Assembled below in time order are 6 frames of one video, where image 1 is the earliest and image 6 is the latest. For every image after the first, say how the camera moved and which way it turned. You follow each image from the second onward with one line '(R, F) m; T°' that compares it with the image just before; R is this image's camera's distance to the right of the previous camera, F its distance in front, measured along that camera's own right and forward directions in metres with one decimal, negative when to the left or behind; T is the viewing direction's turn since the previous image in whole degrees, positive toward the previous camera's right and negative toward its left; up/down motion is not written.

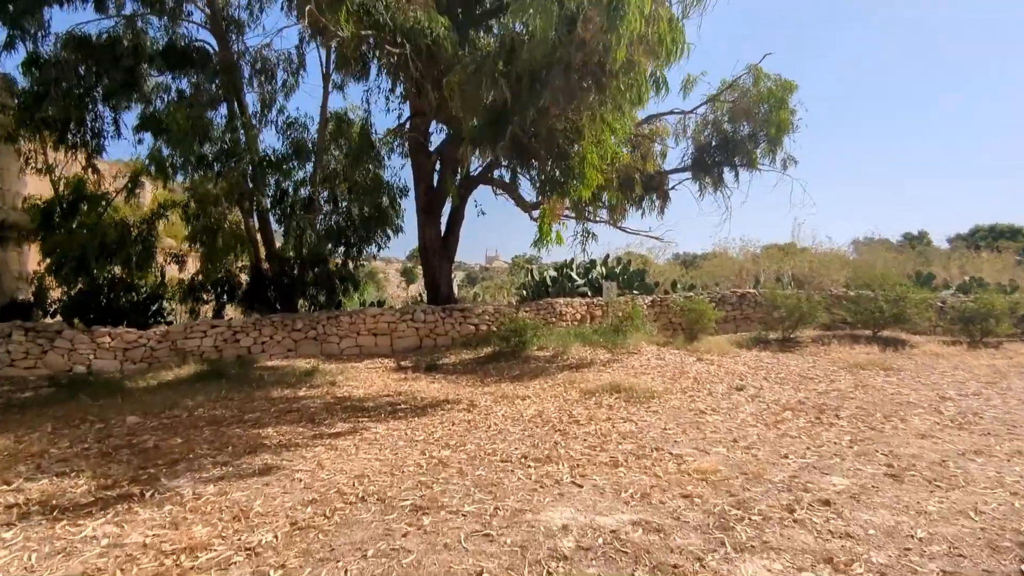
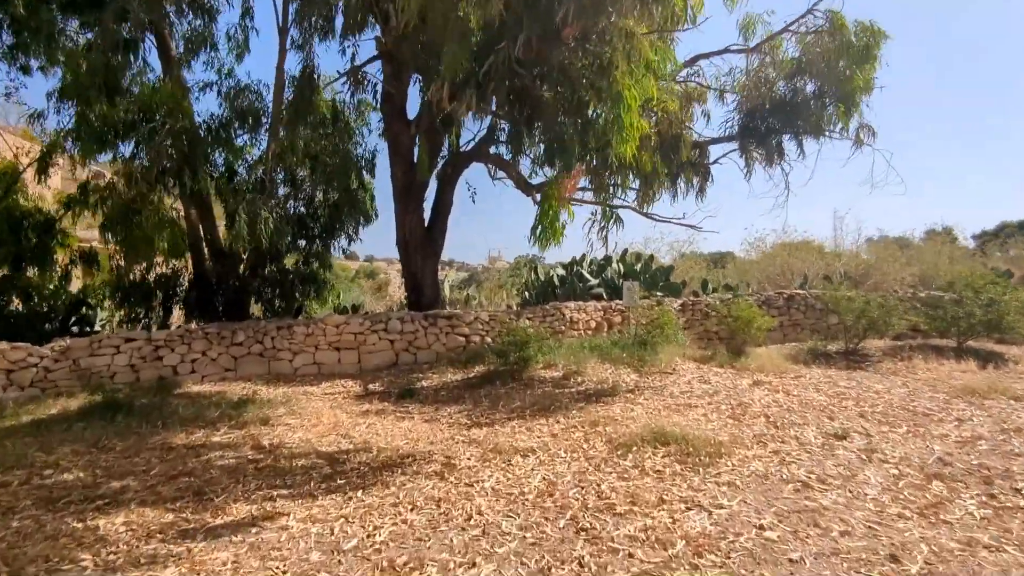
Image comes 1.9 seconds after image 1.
(+0.1, +2.3) m; 0°
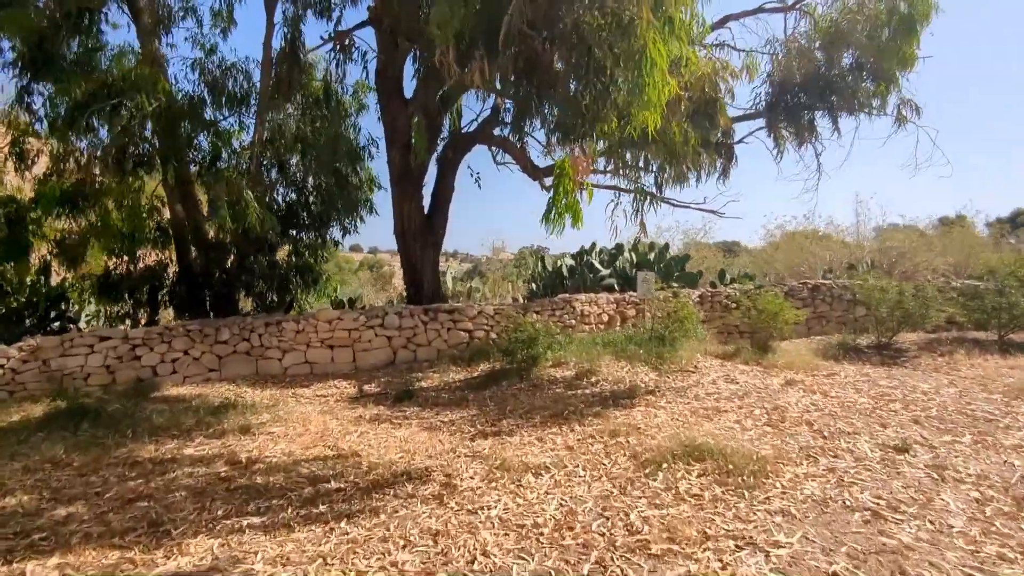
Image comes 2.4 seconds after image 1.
(0.0, +0.7) m; 0°
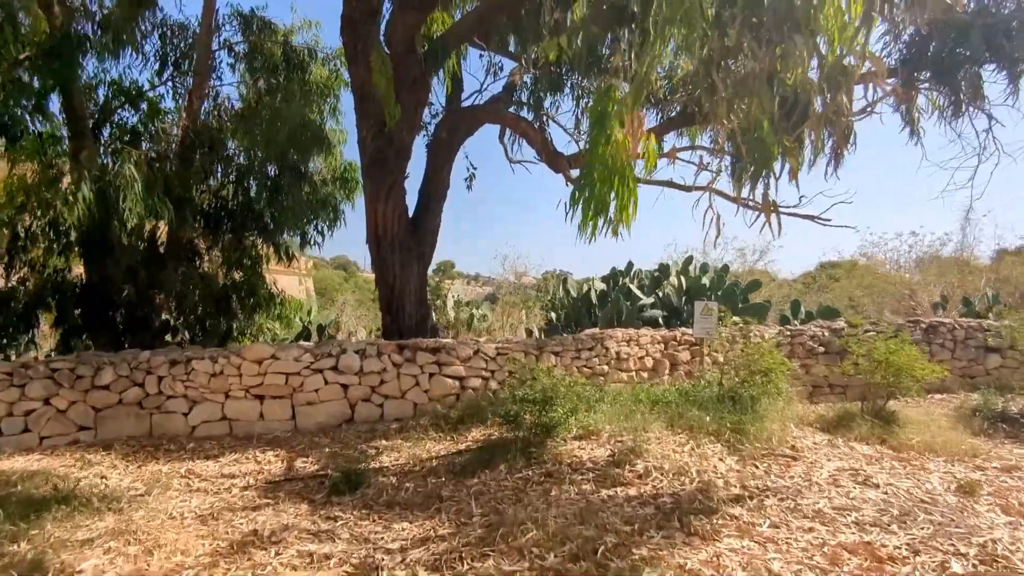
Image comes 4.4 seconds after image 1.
(+0.1, +2.4) m; -2°
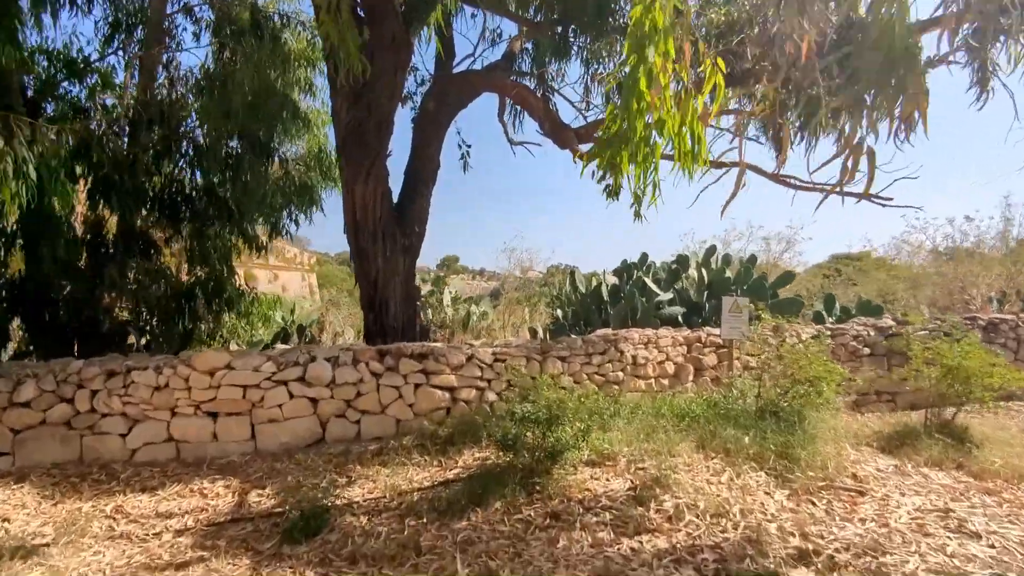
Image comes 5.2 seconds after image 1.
(+0.1, +0.9) m; -1°
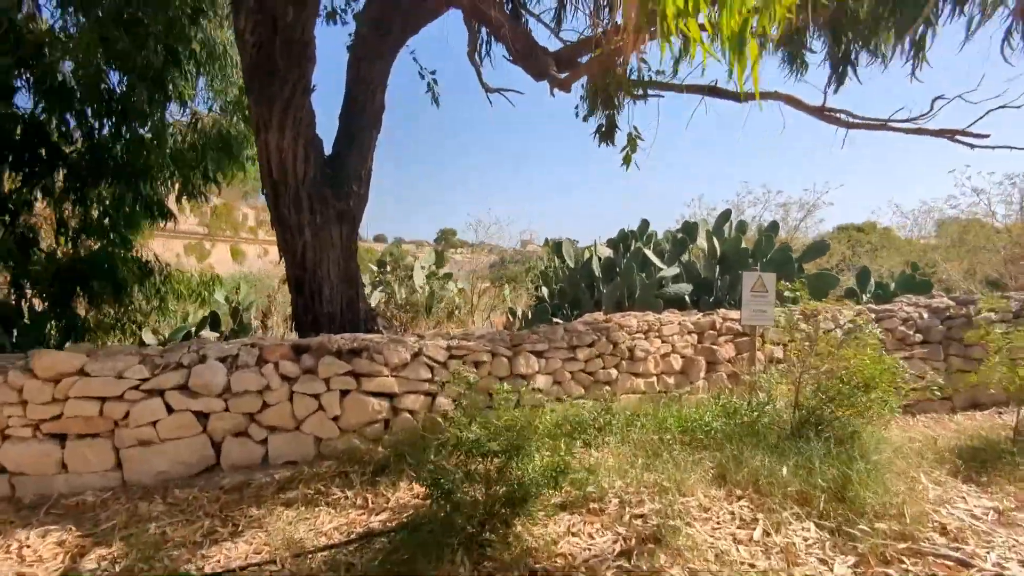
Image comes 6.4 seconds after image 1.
(+0.3, +1.3) m; 0°
